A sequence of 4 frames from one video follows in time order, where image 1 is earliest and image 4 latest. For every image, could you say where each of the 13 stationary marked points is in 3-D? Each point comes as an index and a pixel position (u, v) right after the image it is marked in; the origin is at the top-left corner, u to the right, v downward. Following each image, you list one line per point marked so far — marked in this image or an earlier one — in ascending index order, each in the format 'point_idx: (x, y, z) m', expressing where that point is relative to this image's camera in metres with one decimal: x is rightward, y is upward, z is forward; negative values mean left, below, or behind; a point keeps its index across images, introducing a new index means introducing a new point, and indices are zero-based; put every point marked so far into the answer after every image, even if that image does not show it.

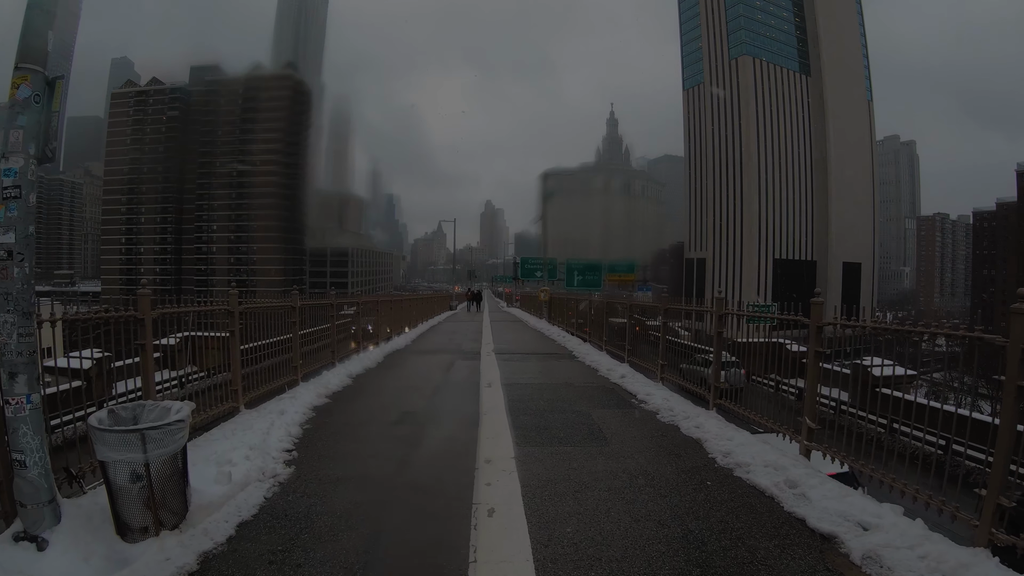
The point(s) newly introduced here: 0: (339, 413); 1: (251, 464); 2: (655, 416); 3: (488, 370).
0: (-2.2, -1.6, +5.8) m
1: (-2.4, -1.6, +4.0) m
2: (+1.8, -1.6, +5.8) m
3: (-0.4, -1.5, +8.2) m
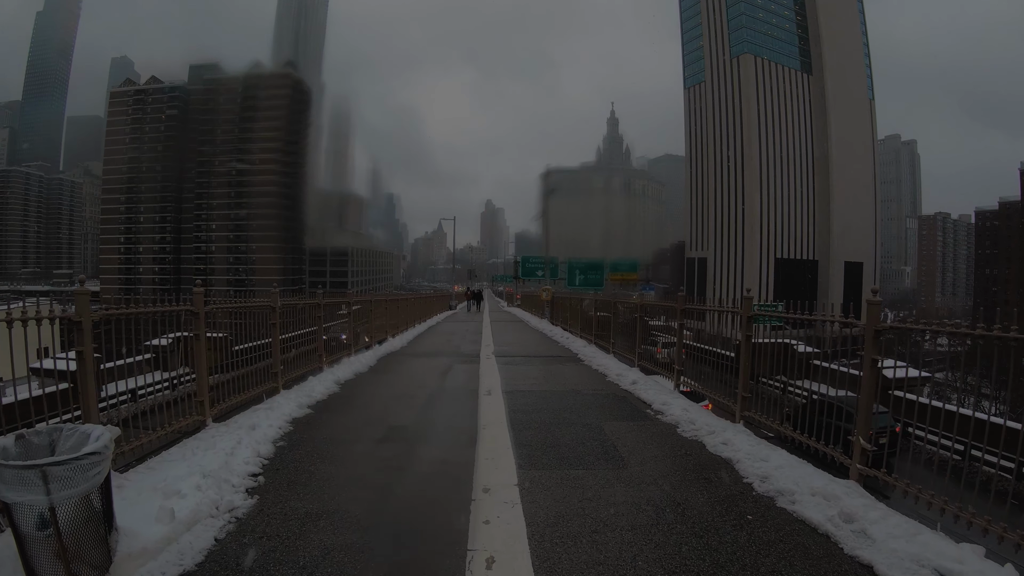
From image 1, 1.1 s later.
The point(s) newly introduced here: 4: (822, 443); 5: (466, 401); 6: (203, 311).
0: (-2.2, -1.6, +5.1) m
1: (-2.3, -1.6, +3.4) m
2: (+1.9, -1.6, +5.2) m
3: (-0.4, -1.5, +7.6) m
4: (+3.3, -1.7, +4.9) m
5: (-0.6, -1.5, +6.0) m
6: (-3.8, -0.3, +5.5) m
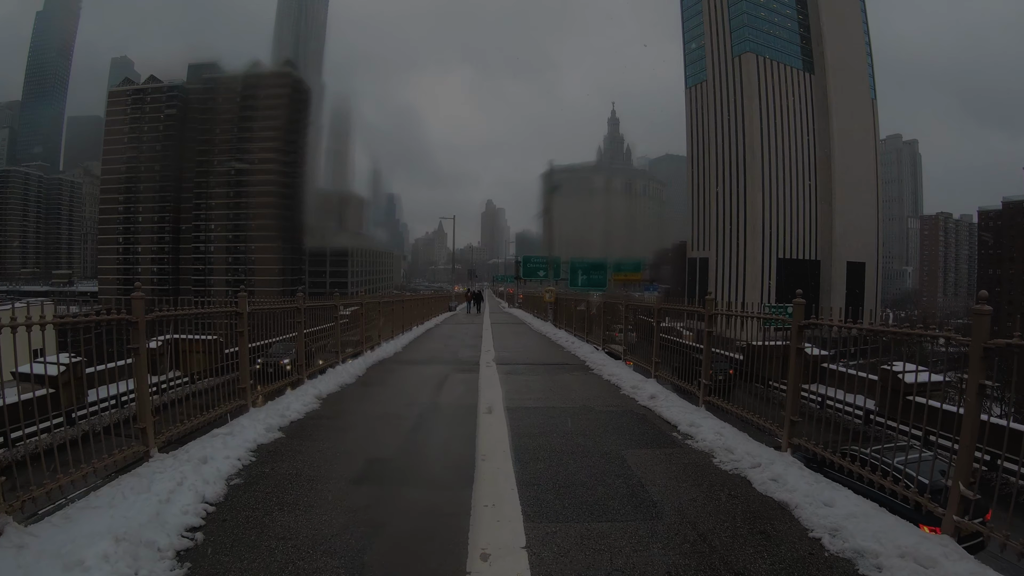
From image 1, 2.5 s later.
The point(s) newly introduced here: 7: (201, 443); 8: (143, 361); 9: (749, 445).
0: (-2.1, -1.6, +4.3) m
1: (-2.3, -1.6, +2.6) m
2: (+1.9, -1.7, +4.4) m
3: (-0.4, -1.5, +6.8) m
4: (+3.4, -1.7, +4.1) m
5: (-0.6, -1.5, +5.2) m
6: (-3.8, -0.3, +4.7) m
7: (-3.0, -1.5, +4.4) m
8: (-3.8, -0.7, +4.6) m
9: (+2.4, -1.6, +4.6) m
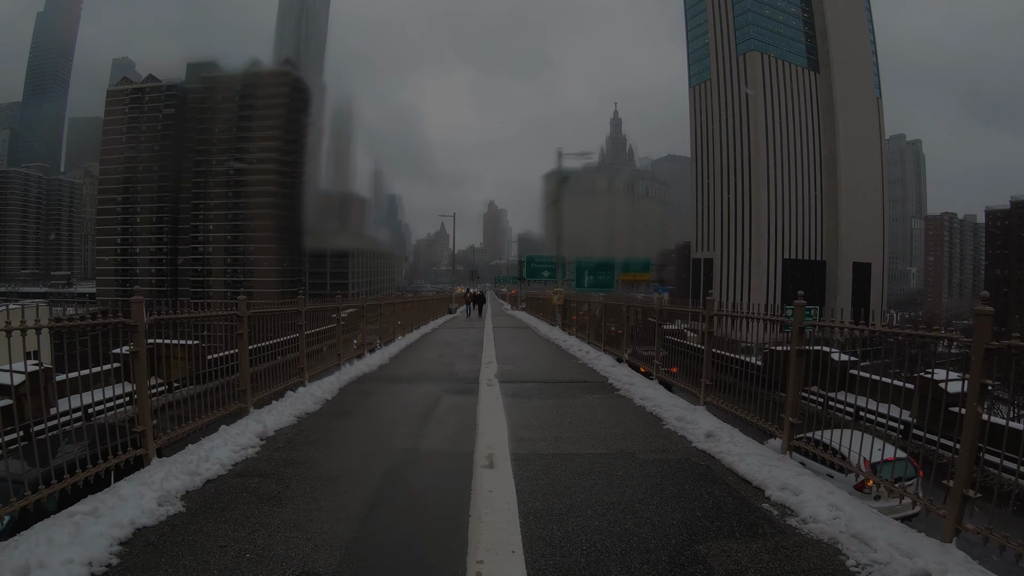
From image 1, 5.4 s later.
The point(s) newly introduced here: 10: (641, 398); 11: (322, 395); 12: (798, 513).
0: (-2.1, -1.6, +2.7) m
1: (-2.2, -1.6, +1.0) m
2: (+2.0, -1.7, +2.7) m
3: (-0.3, -1.5, +5.2) m
4: (+3.5, -1.7, +2.5) m
5: (-0.5, -1.5, +3.5) m
6: (-3.7, -0.3, +3.1) m
7: (-2.9, -1.5, +2.8) m
8: (-3.7, -0.7, +3.0) m
9: (+2.5, -1.6, +3.0) m
10: (+1.8, -1.5, +6.3) m
11: (-2.7, -1.5, +6.4) m
12: (+2.1, -1.6, +3.3) m
